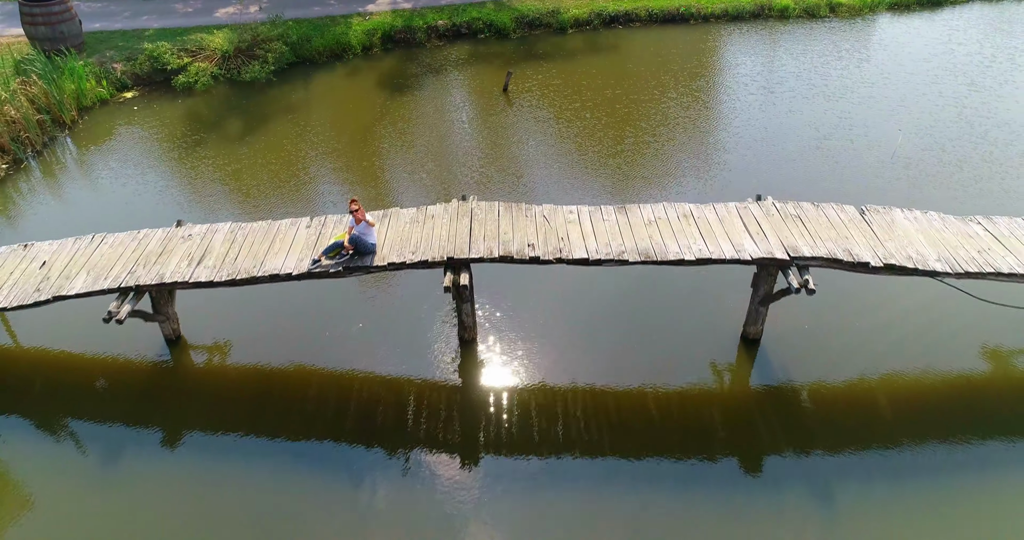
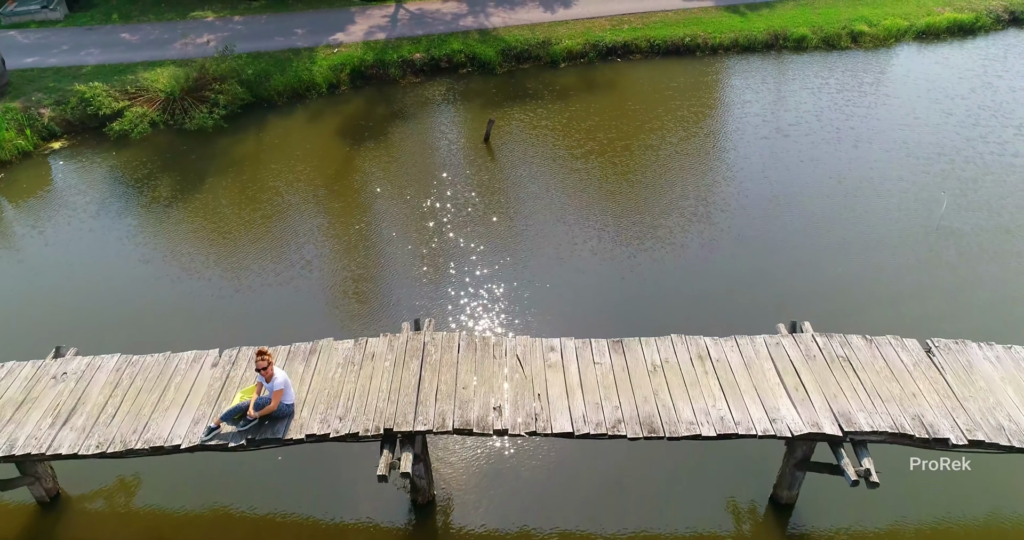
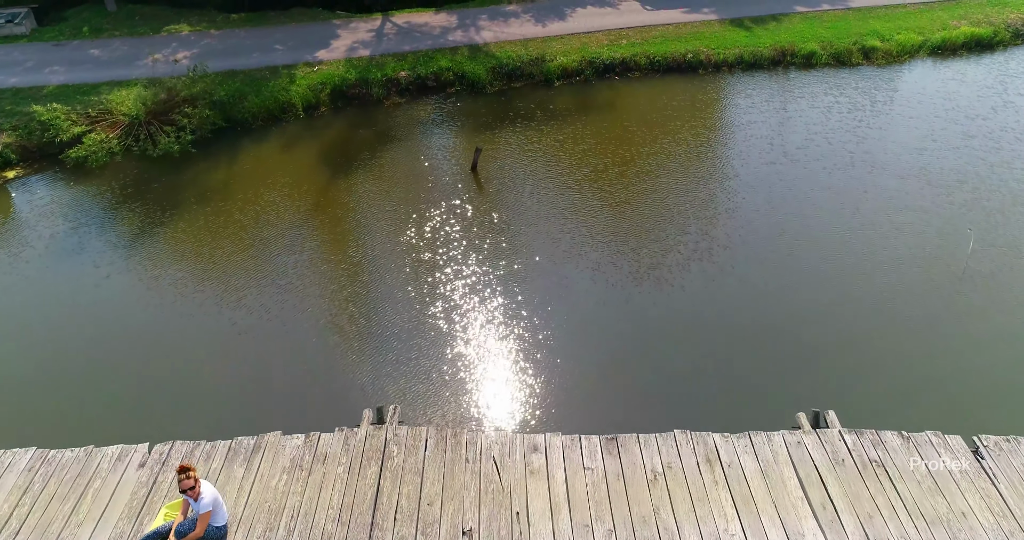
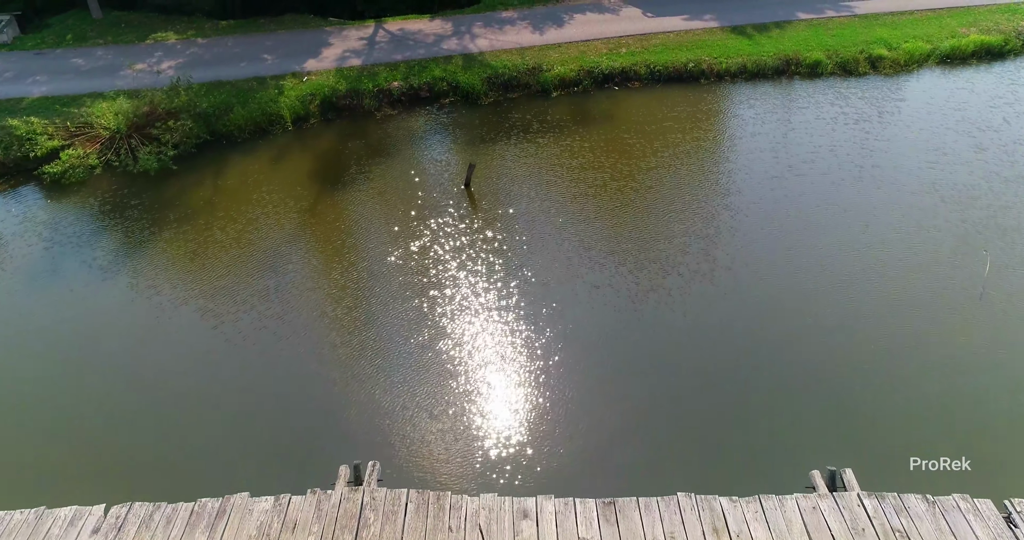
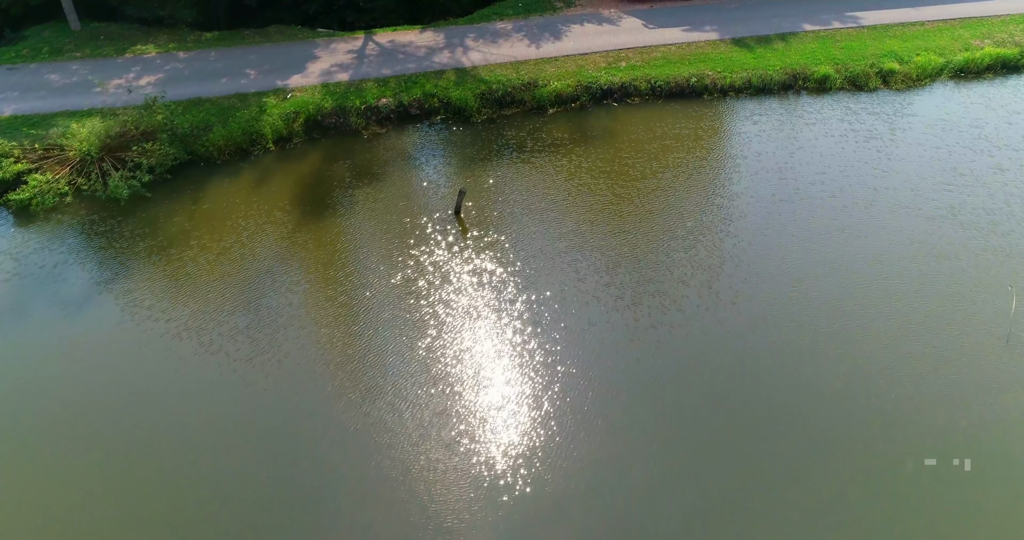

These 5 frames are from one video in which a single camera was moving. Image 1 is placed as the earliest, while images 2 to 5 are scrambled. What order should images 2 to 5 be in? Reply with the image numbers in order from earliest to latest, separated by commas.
2, 3, 4, 5
